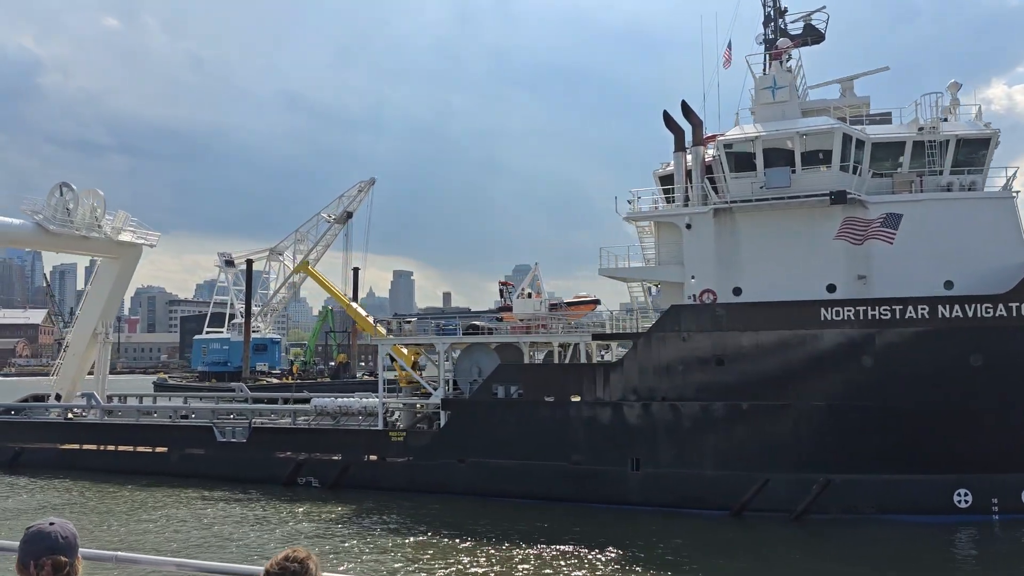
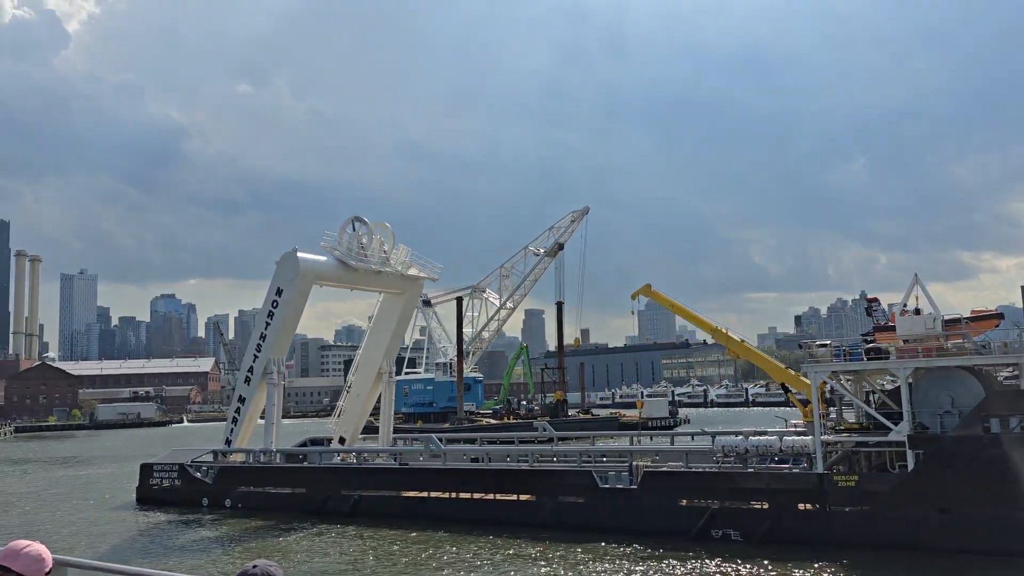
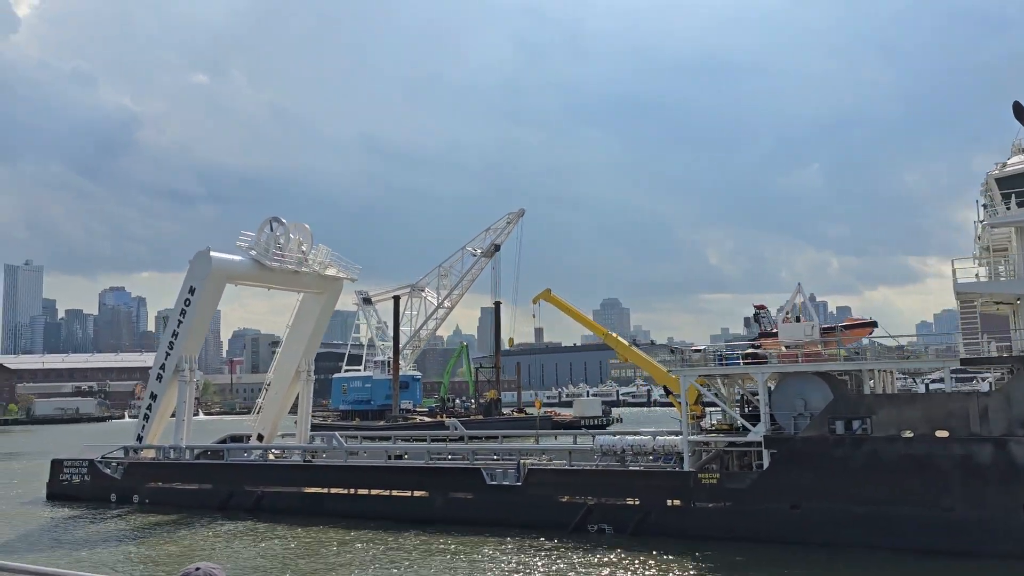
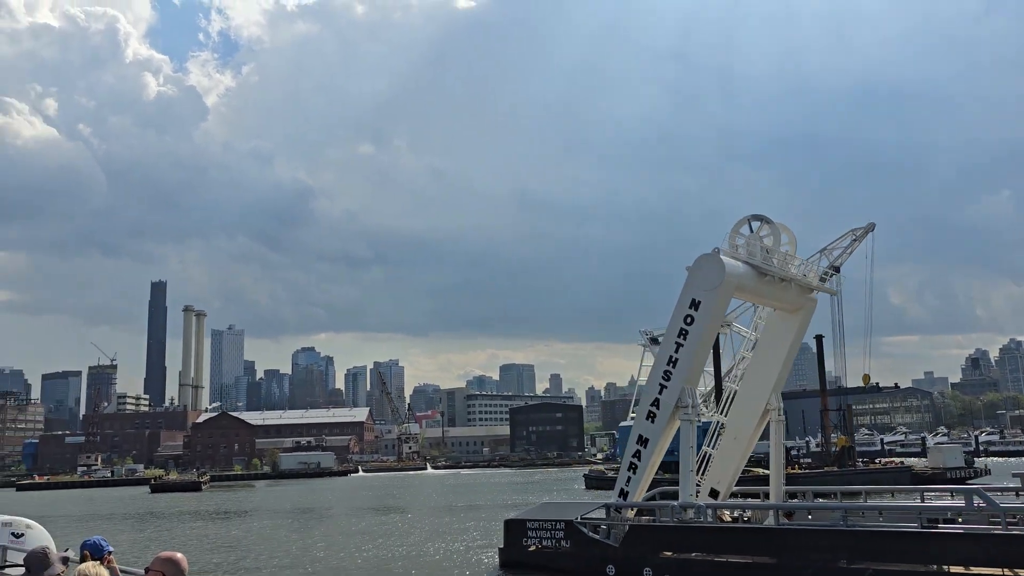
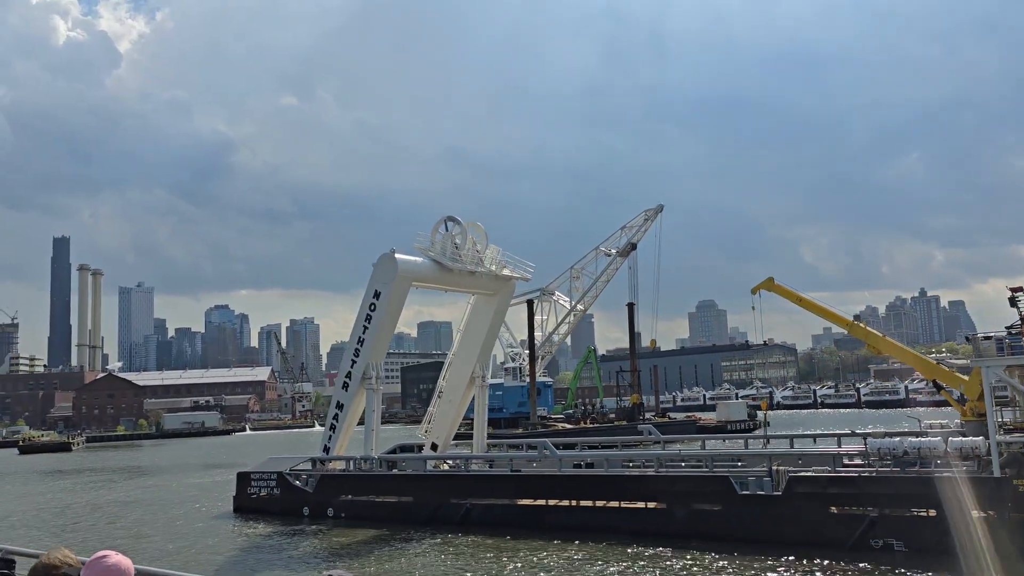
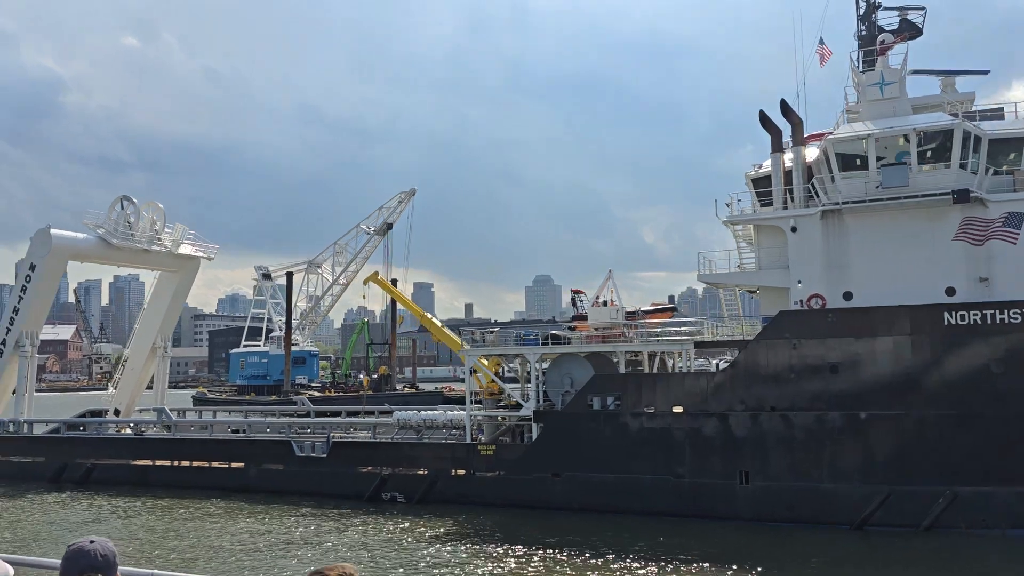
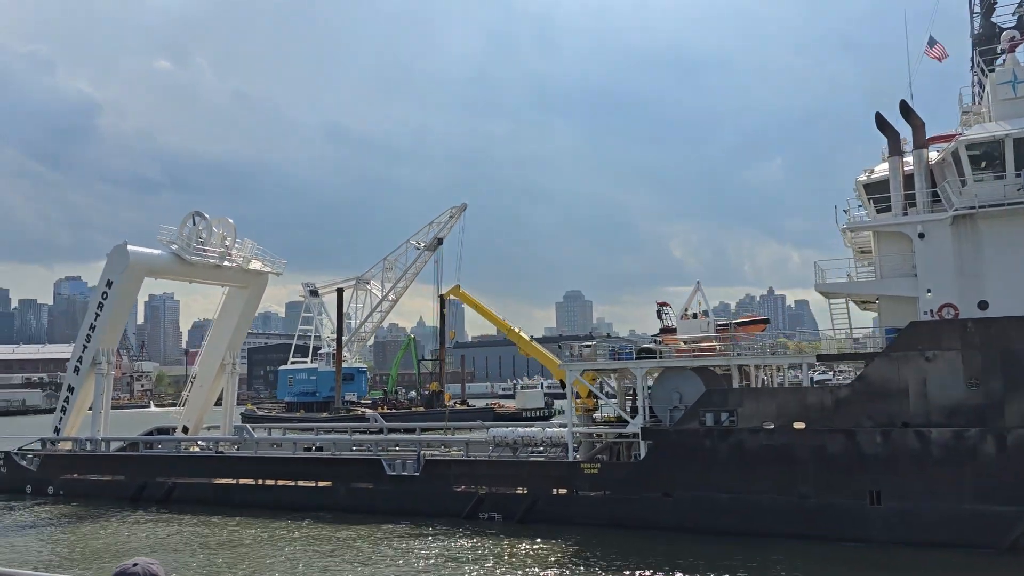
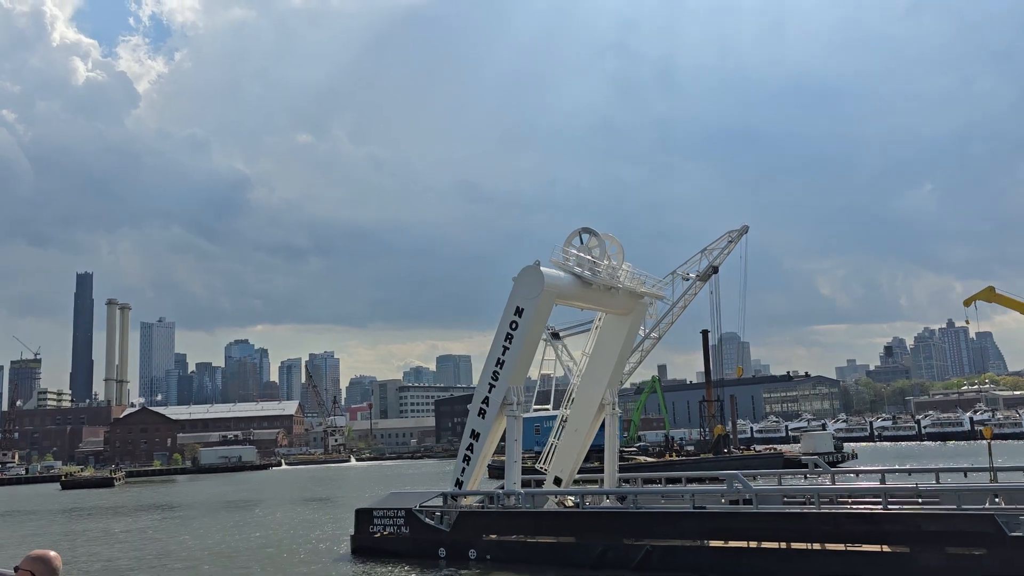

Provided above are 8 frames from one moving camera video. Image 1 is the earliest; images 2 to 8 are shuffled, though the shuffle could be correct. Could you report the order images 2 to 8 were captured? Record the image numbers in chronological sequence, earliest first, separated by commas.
6, 7, 3, 2, 5, 8, 4
